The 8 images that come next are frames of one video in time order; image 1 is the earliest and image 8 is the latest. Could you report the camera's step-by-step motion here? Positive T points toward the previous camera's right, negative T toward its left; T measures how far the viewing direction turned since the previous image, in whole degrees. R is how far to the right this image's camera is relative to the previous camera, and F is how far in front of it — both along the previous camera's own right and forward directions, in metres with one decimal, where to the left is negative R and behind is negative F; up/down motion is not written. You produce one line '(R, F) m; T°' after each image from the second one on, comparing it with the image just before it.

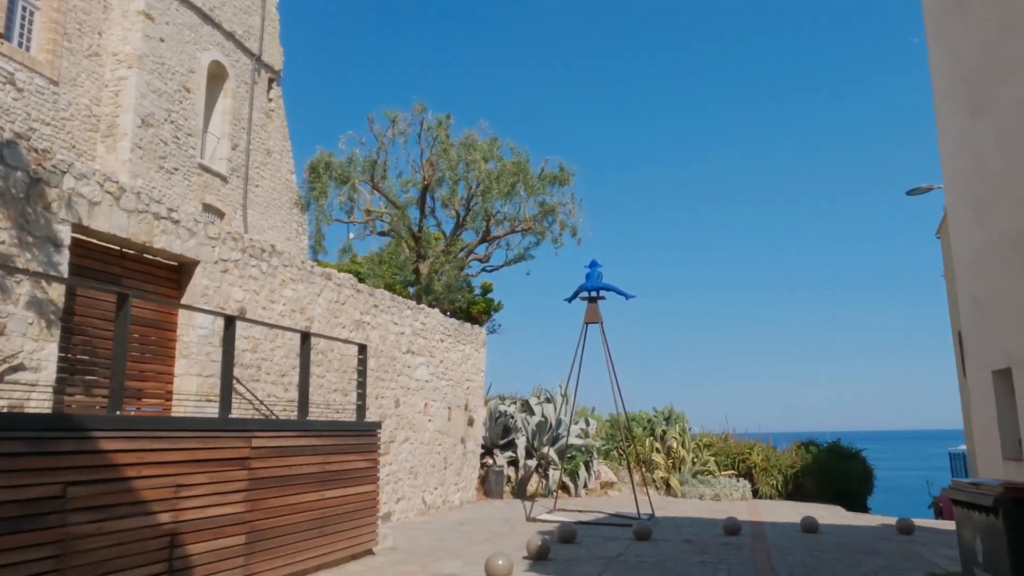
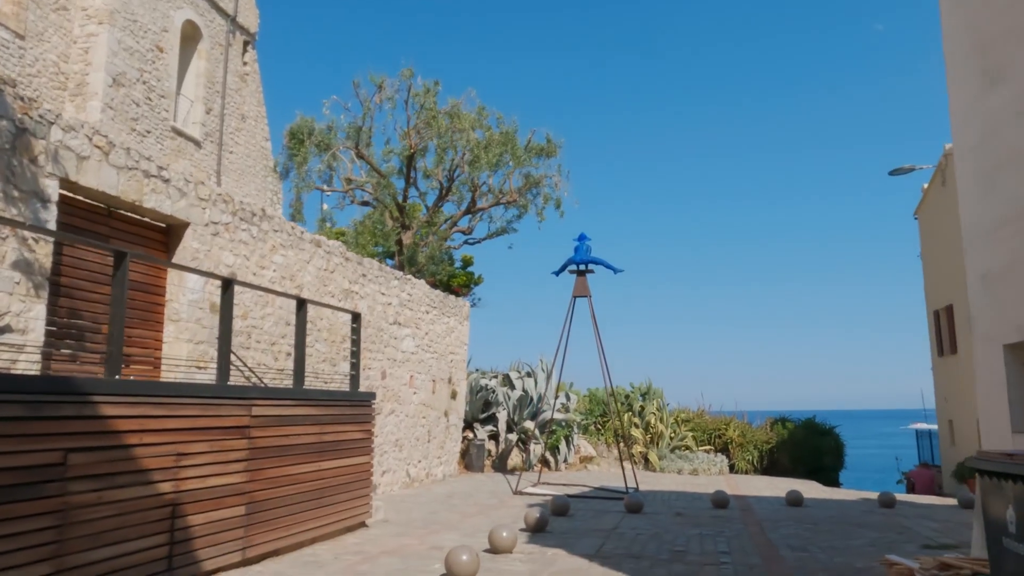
(-0.4, +0.2) m; +3°
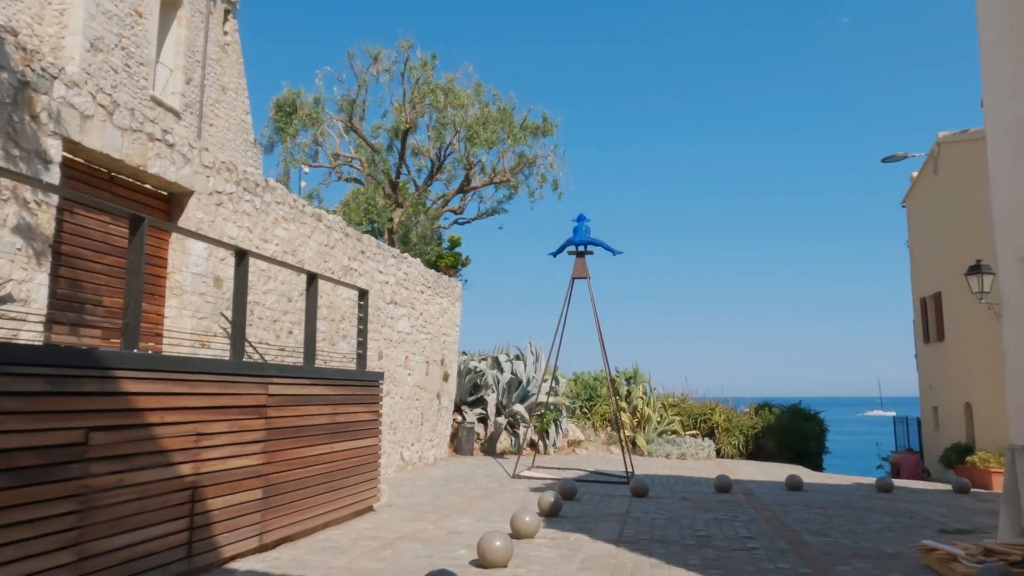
(-0.5, +0.3) m; +2°
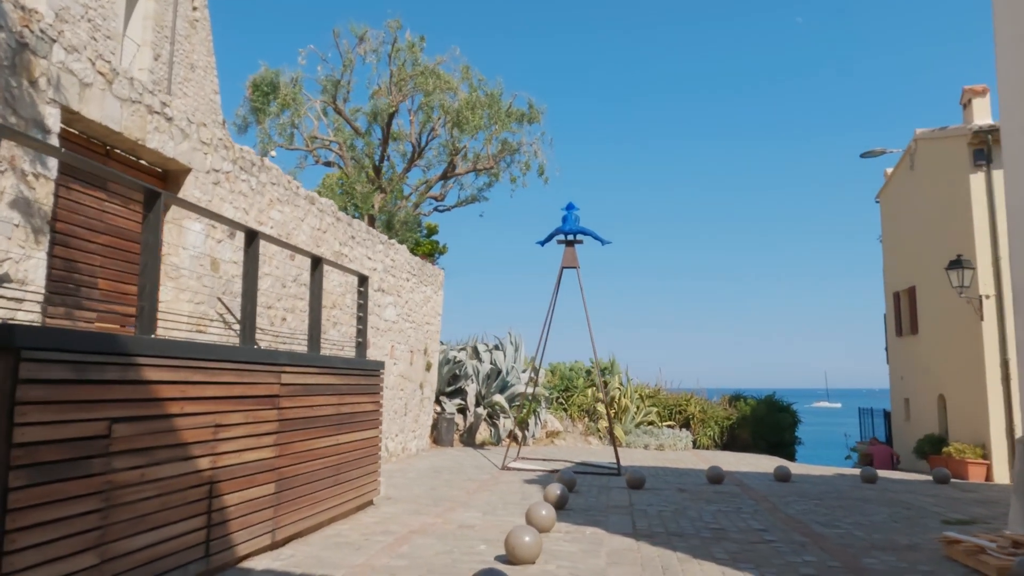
(-0.5, +0.2) m; +3°
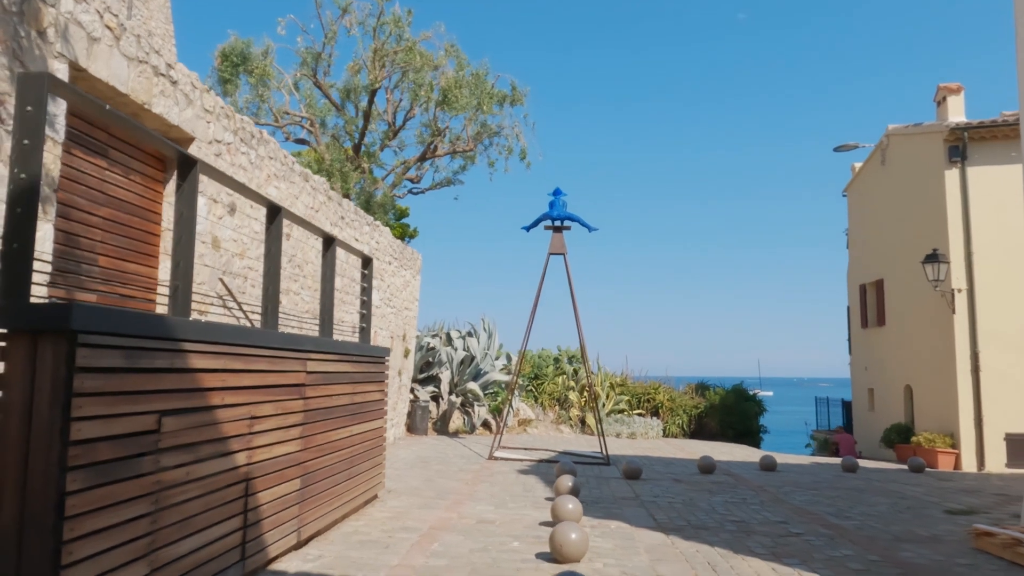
(-0.7, +0.3) m; +4°
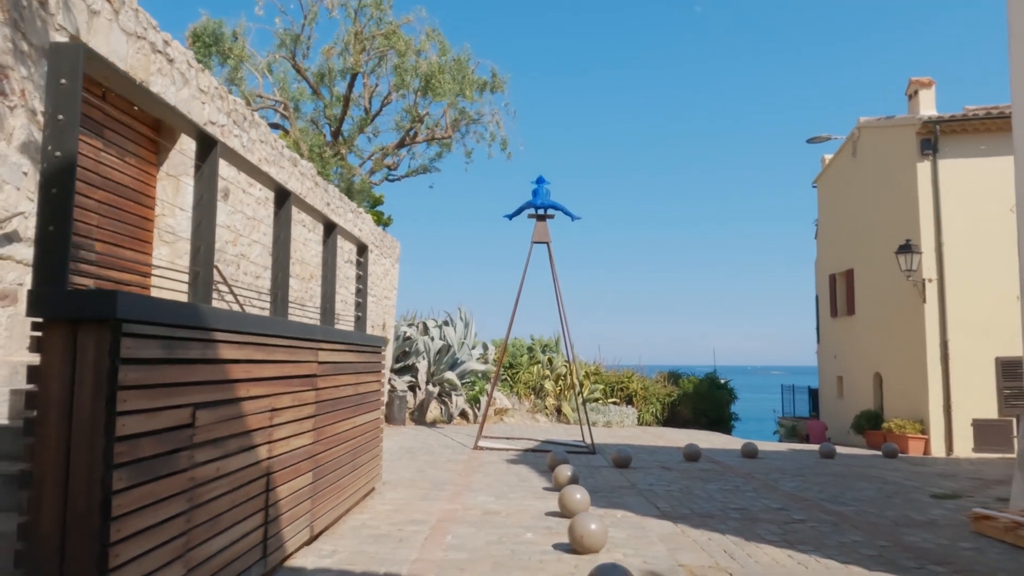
(-0.4, +0.1) m; +3°
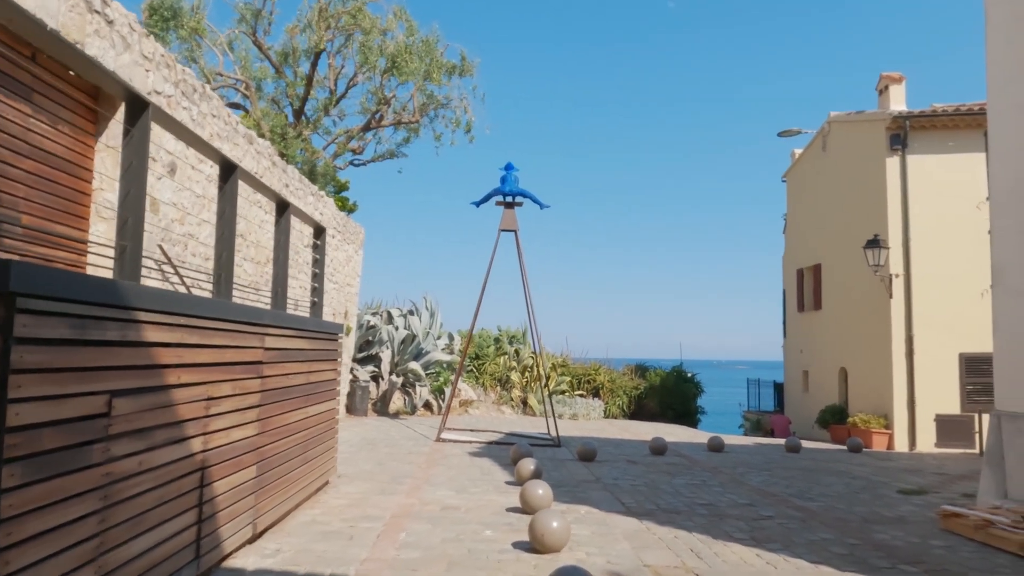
(+0.1, +0.3) m; +2°
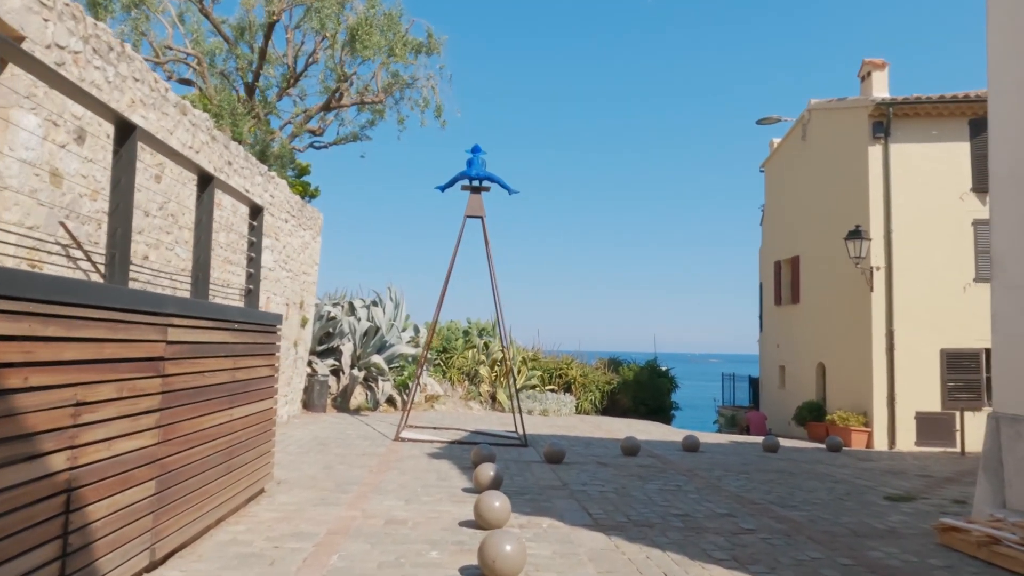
(+0.1, +0.7) m; +2°
